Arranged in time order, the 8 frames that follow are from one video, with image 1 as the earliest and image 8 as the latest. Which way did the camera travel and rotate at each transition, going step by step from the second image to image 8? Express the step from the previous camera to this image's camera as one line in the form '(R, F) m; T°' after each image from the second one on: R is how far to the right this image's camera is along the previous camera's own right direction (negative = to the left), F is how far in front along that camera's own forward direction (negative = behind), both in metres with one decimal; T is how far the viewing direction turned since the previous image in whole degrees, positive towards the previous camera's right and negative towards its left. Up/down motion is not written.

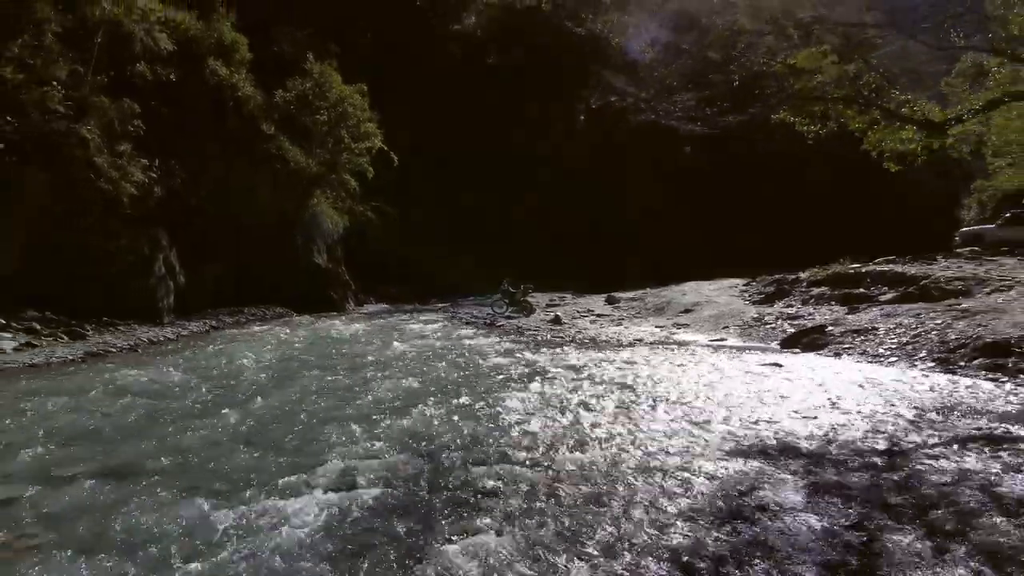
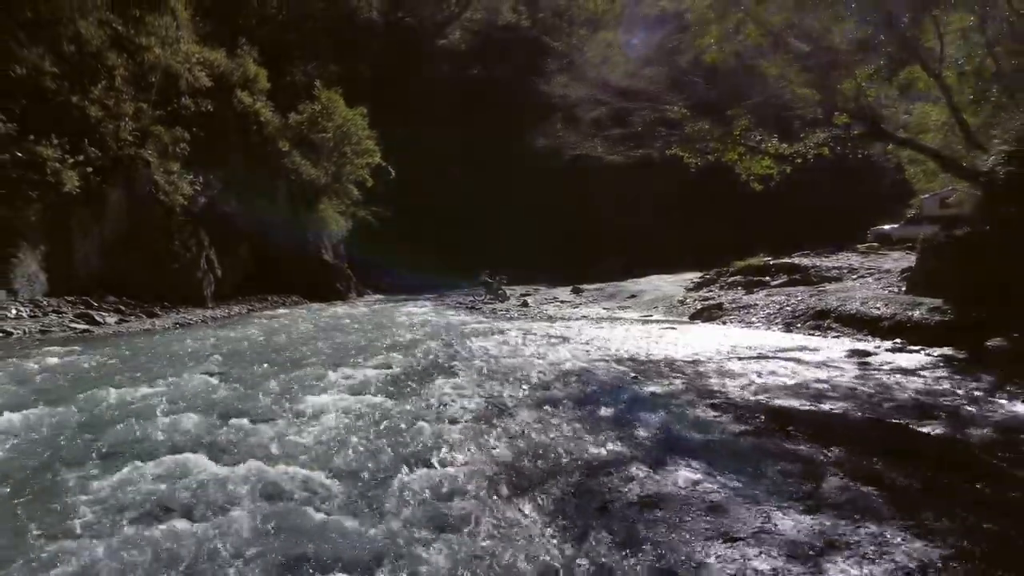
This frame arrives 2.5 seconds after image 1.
(+0.3, -4.0) m; +1°
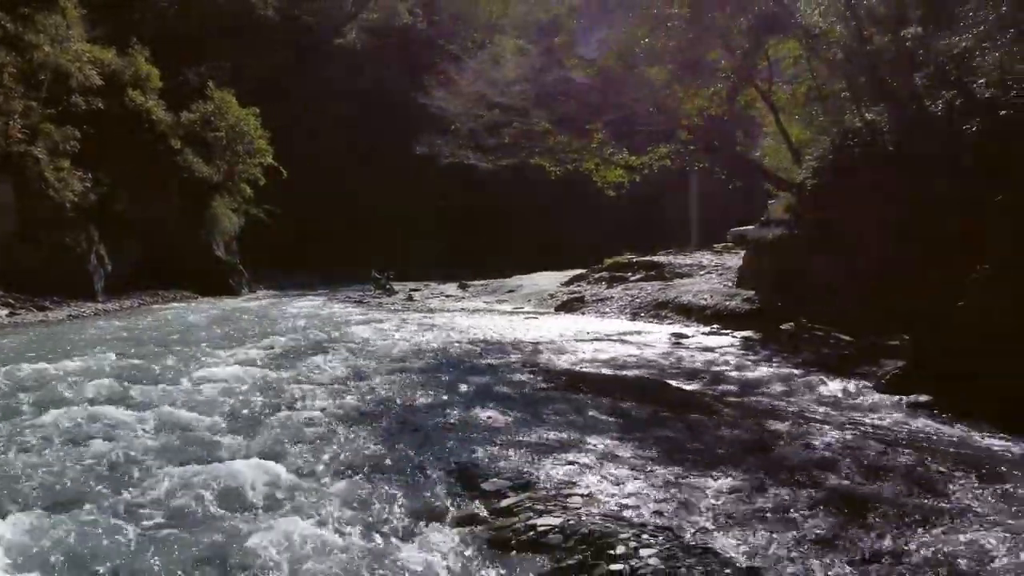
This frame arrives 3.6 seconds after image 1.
(+0.4, -1.6) m; +7°
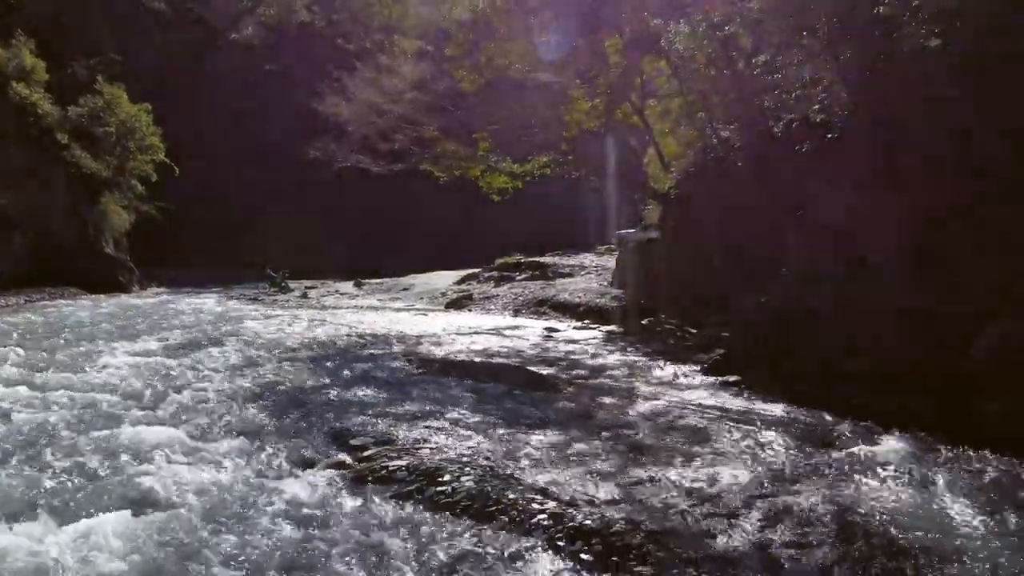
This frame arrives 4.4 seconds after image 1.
(+0.2, -1.1) m; +7°
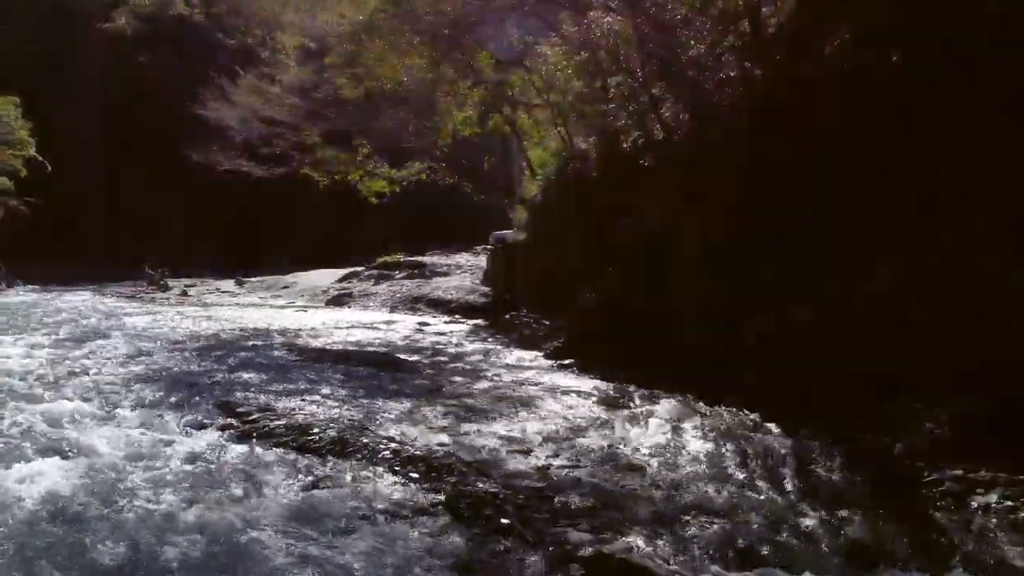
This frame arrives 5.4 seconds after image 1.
(+0.2, -1.4) m; +8°
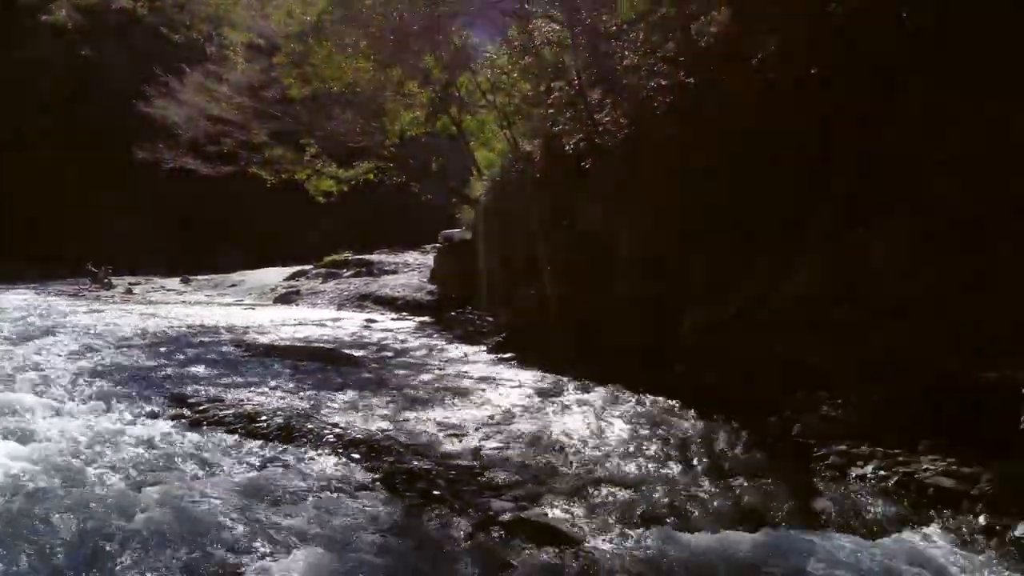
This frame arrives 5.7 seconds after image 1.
(+0.1, -0.5) m; +3°
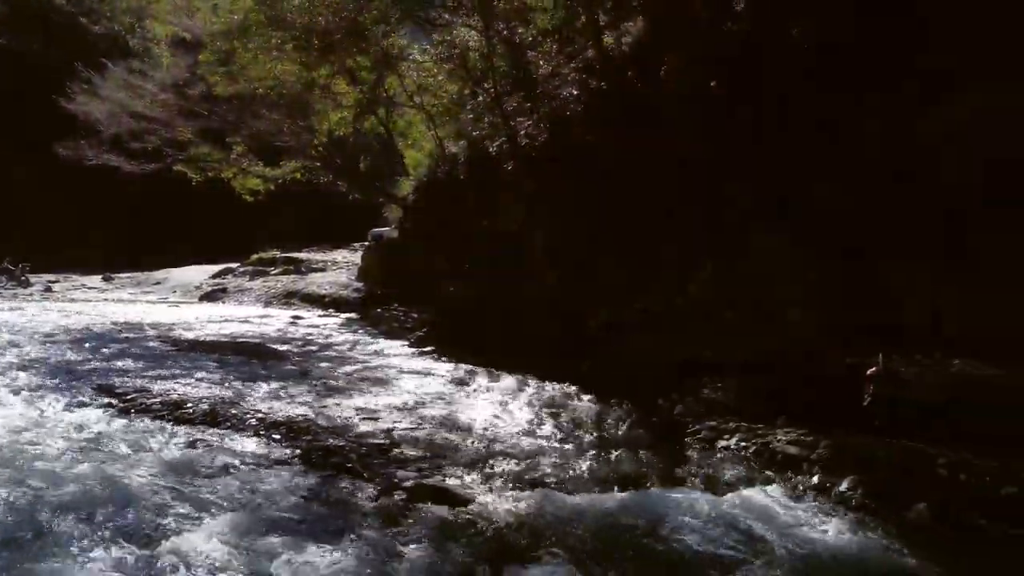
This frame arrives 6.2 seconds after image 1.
(+0.2, -0.6) m; +5°
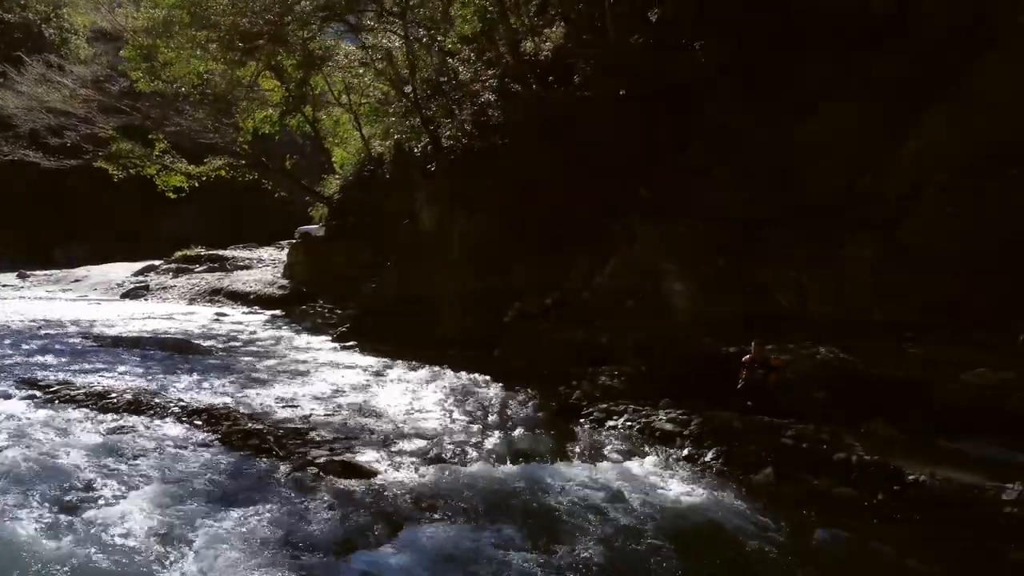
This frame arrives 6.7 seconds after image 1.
(+0.2, -0.6) m; +5°
